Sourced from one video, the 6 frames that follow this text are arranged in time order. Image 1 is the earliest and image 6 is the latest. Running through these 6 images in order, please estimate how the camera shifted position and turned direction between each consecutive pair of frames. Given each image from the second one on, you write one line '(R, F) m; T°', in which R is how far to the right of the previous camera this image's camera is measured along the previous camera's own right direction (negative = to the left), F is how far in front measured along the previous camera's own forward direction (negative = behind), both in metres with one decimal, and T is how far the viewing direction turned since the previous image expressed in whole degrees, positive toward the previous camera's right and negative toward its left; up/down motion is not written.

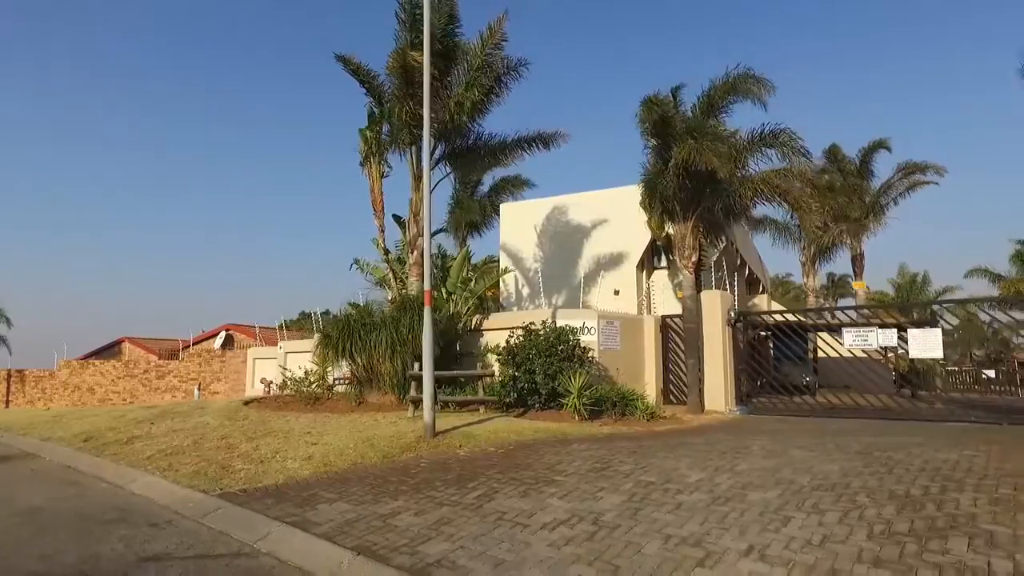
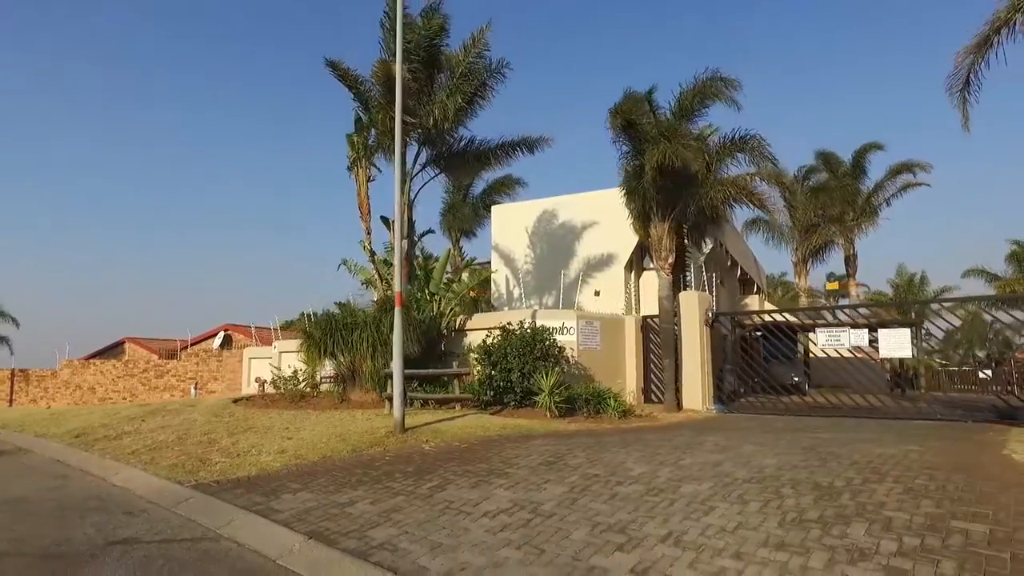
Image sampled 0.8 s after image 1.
(+0.5, -0.4) m; 0°
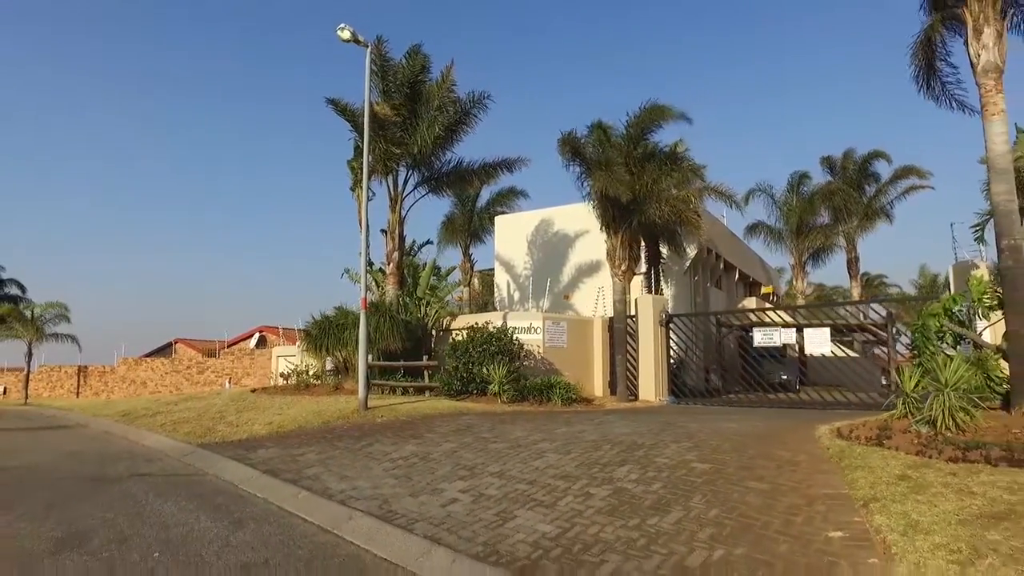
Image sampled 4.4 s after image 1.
(+1.9, -2.5) m; -4°
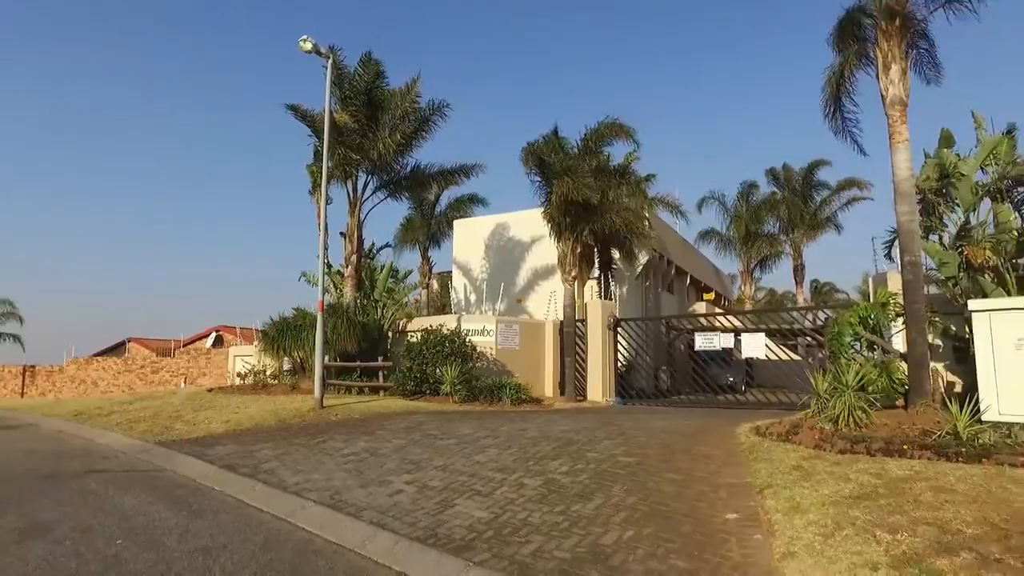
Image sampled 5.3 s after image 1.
(+0.2, -0.7) m; +3°
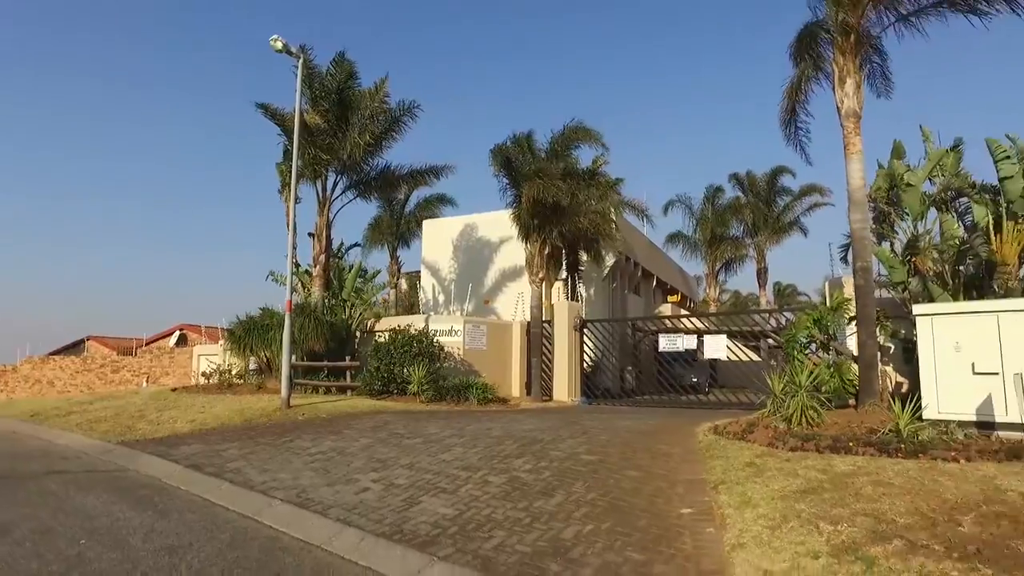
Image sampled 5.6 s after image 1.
(0.0, -0.2) m; +2°
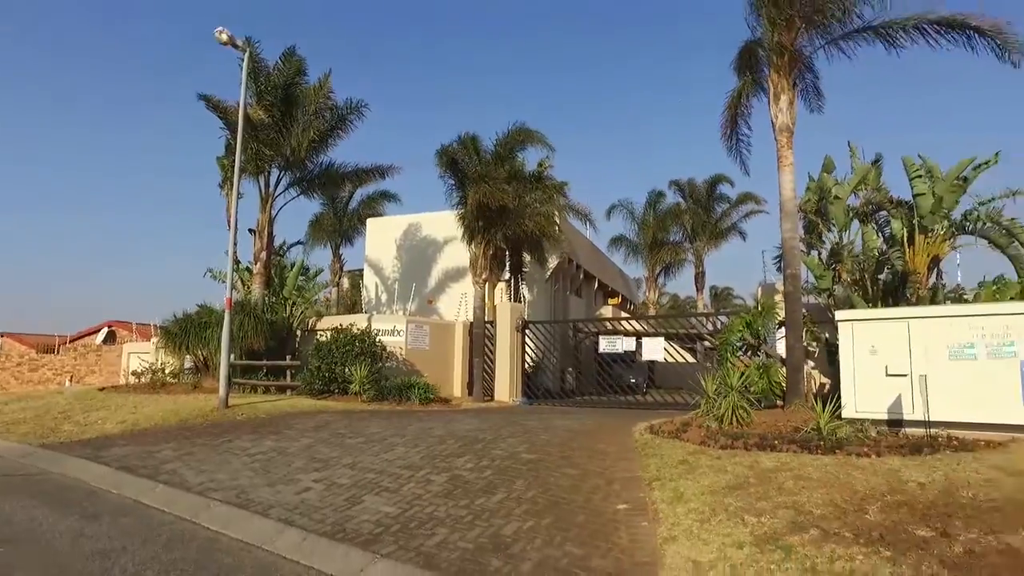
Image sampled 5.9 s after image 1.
(0.0, -0.2) m; +5°
